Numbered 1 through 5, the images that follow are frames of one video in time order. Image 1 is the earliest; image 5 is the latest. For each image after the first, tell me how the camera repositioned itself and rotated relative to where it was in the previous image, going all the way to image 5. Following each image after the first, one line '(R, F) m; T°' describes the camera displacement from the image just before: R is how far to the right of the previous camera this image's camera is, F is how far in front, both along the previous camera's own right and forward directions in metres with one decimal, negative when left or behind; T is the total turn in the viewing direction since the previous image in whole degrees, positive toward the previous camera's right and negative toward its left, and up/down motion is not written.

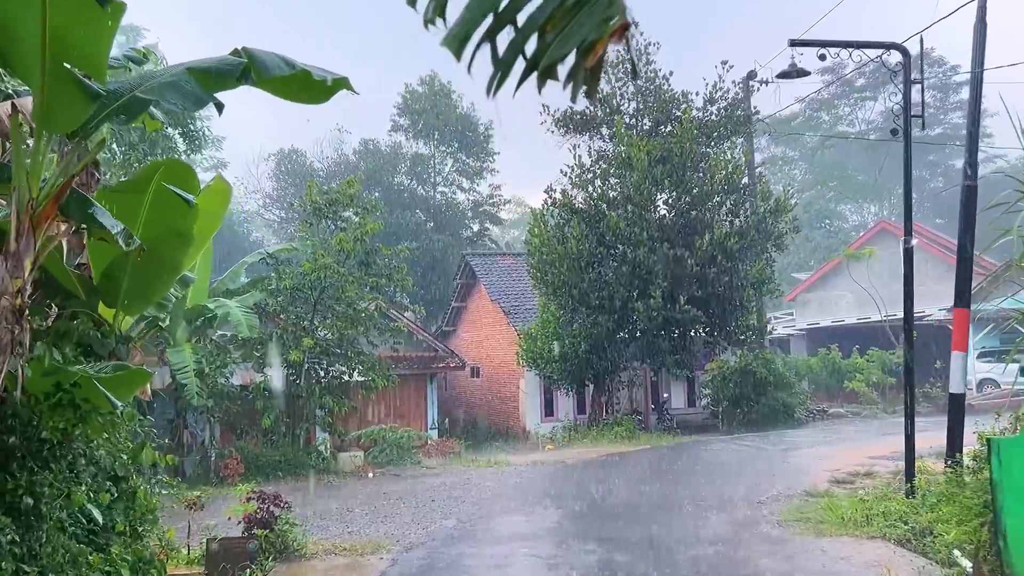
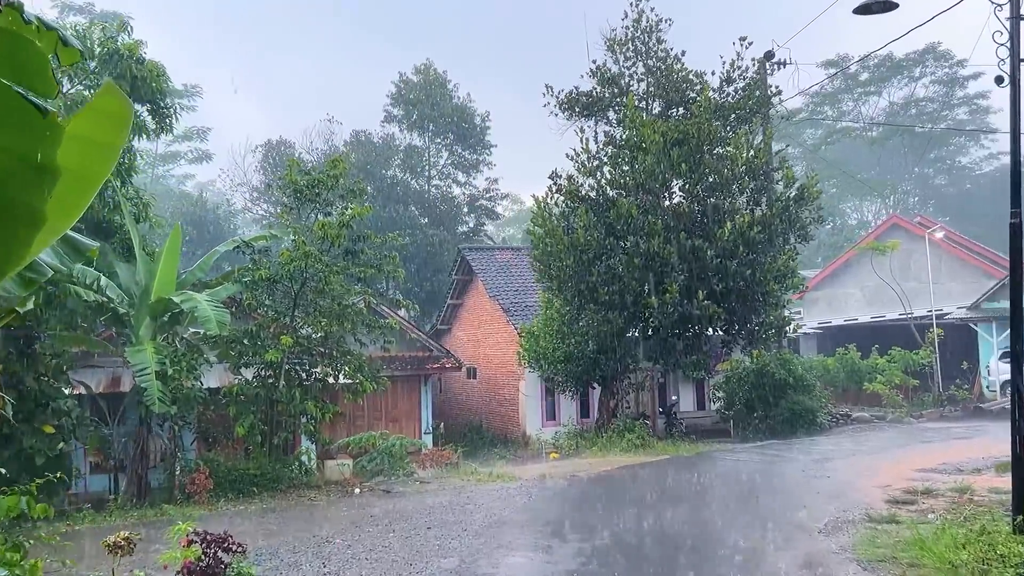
(-0.1, +1.4) m; 0°
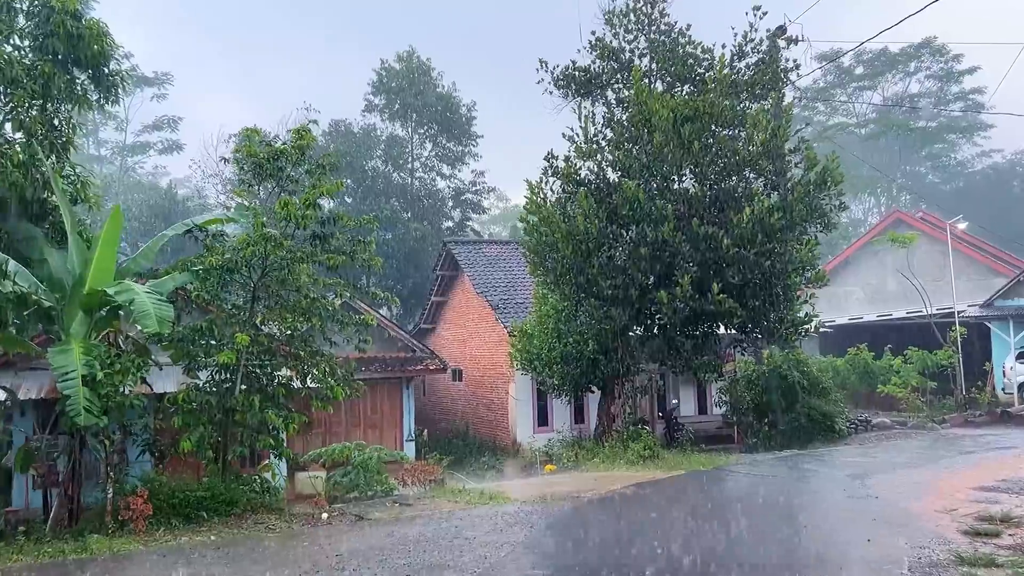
(-0.1, +1.6) m; +1°
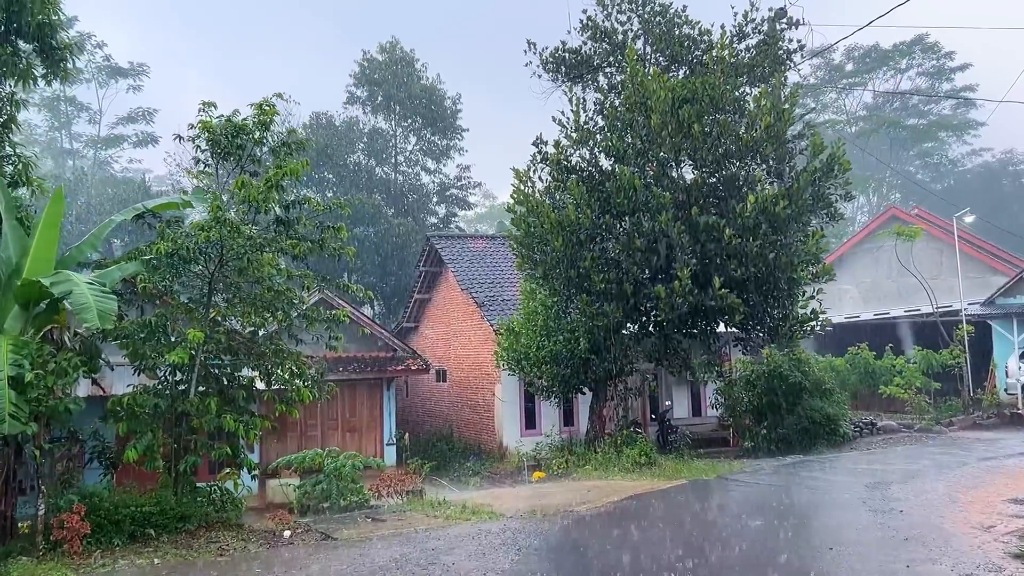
(0.0, +0.9) m; +1°
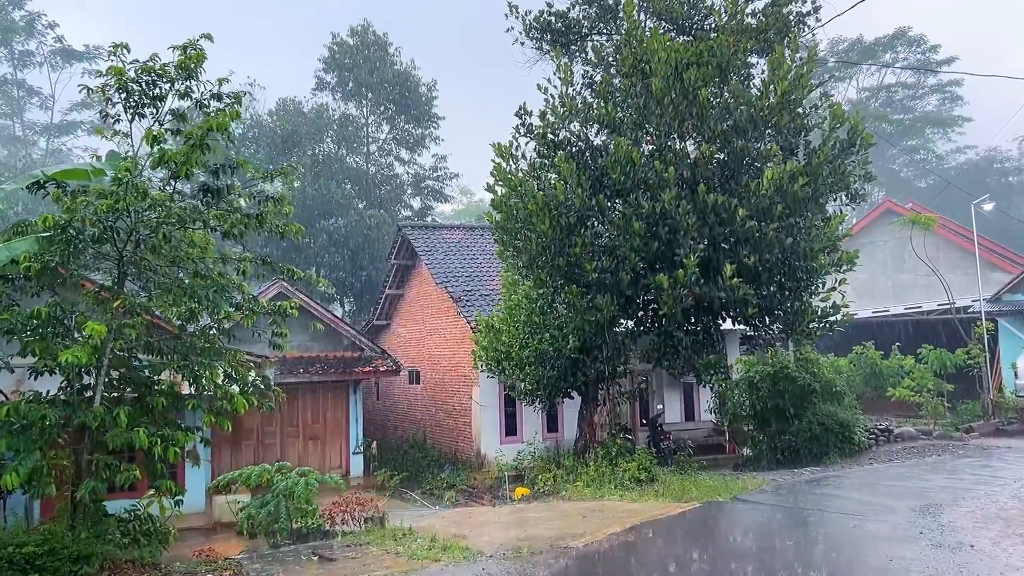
(0.0, +1.6) m; +1°
